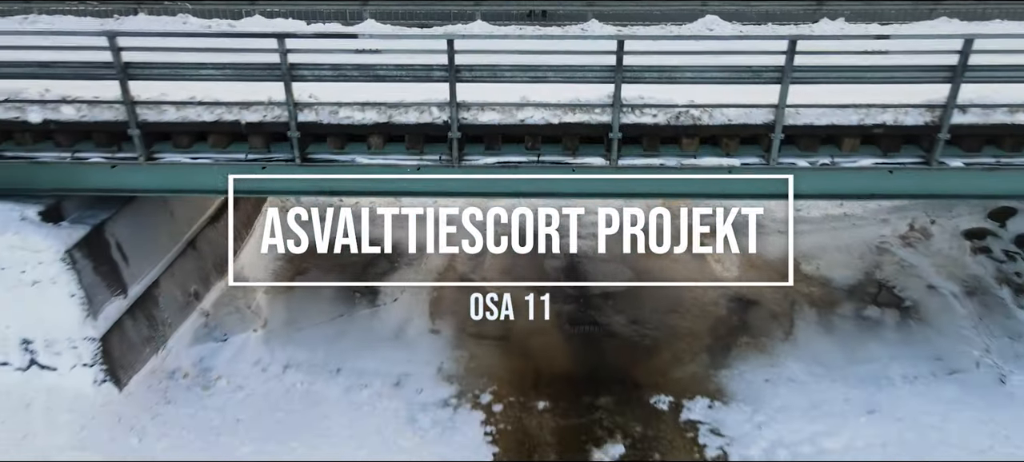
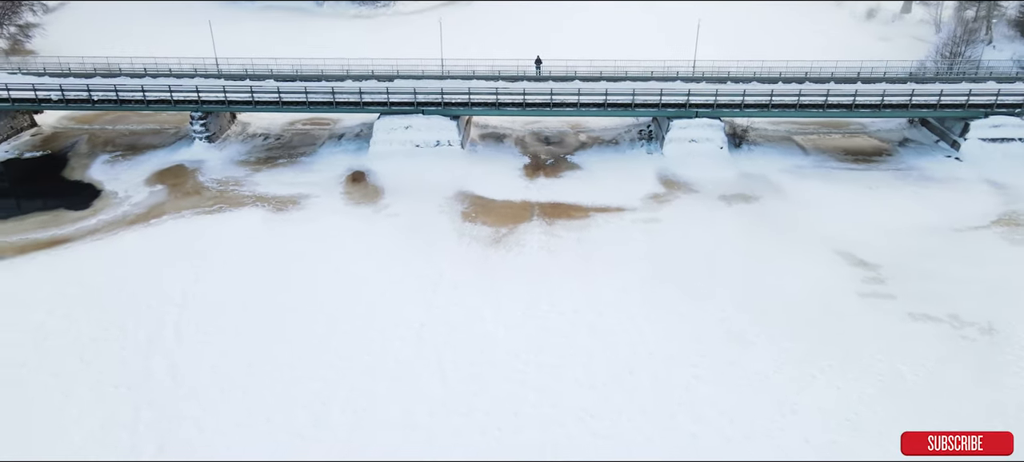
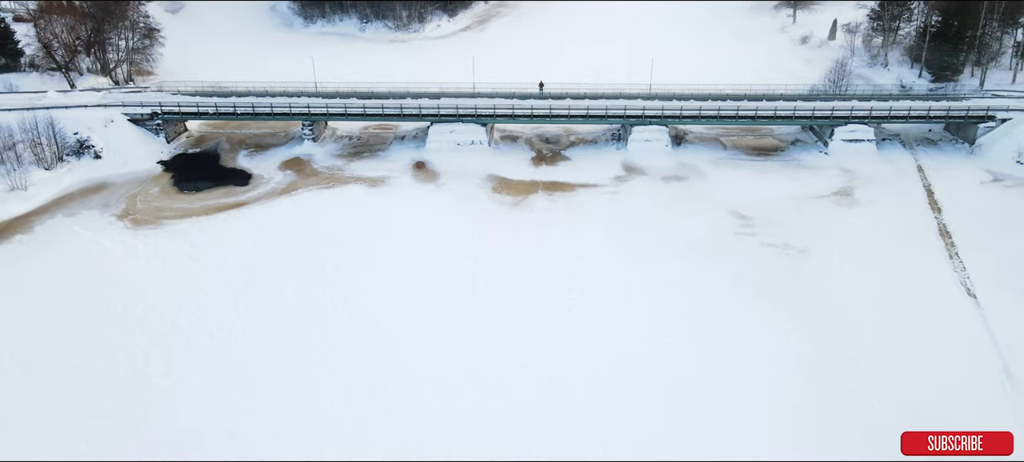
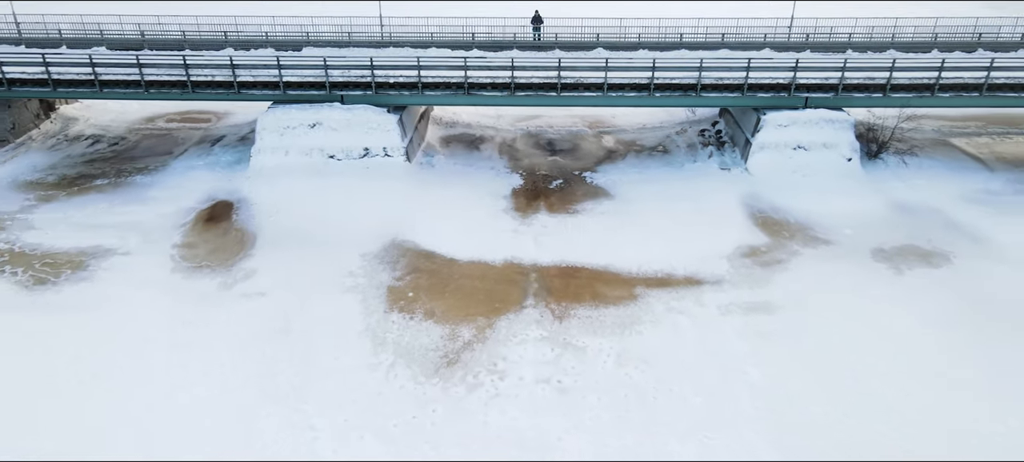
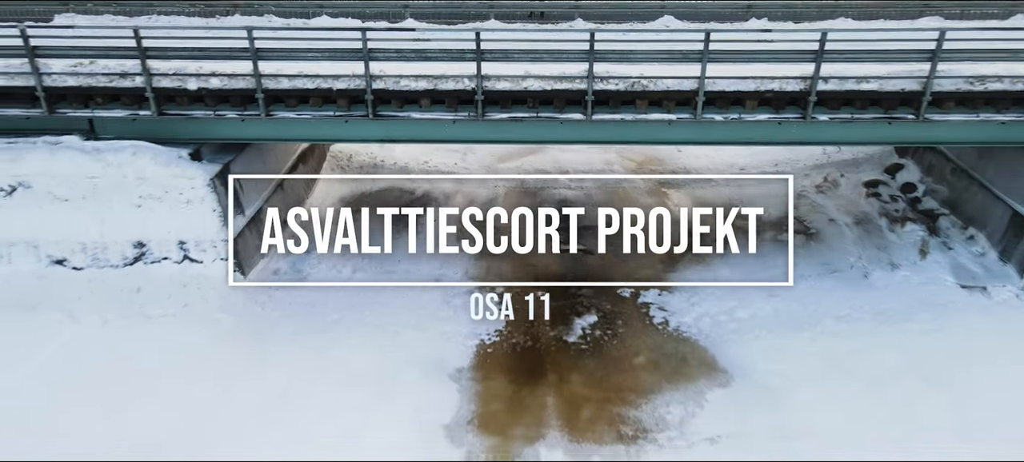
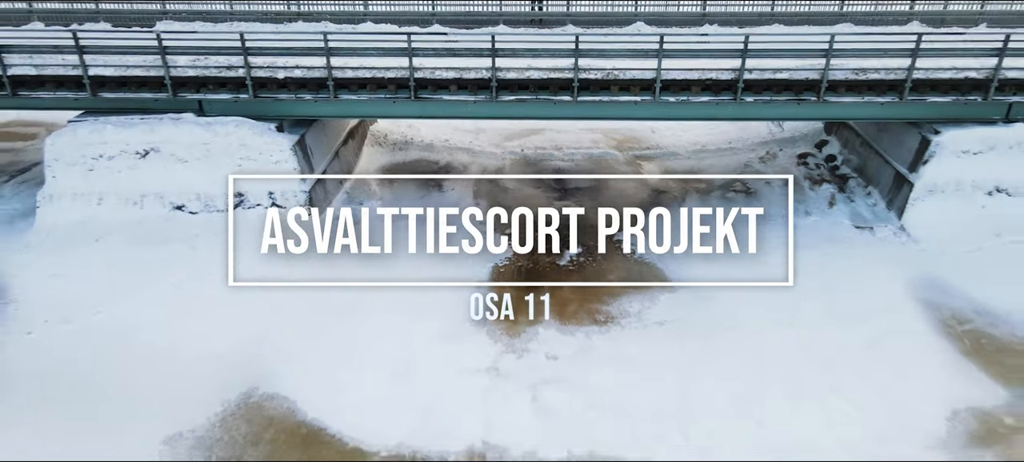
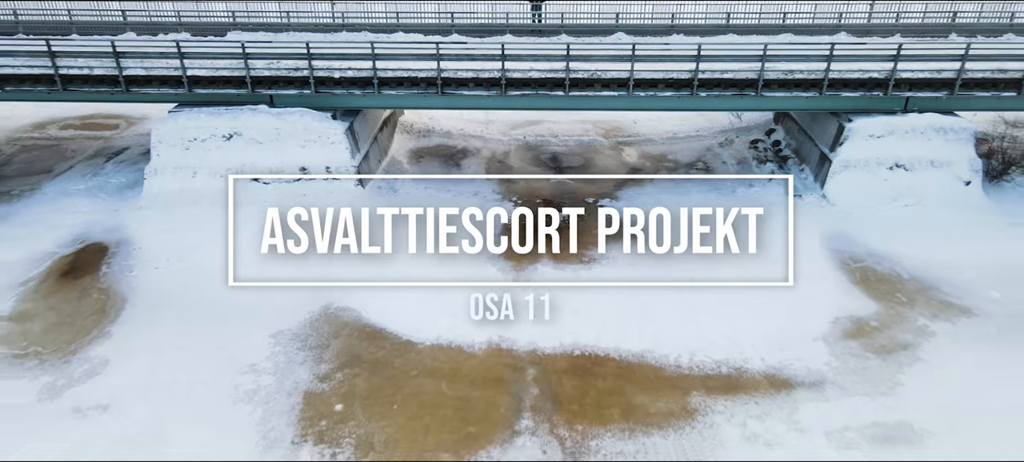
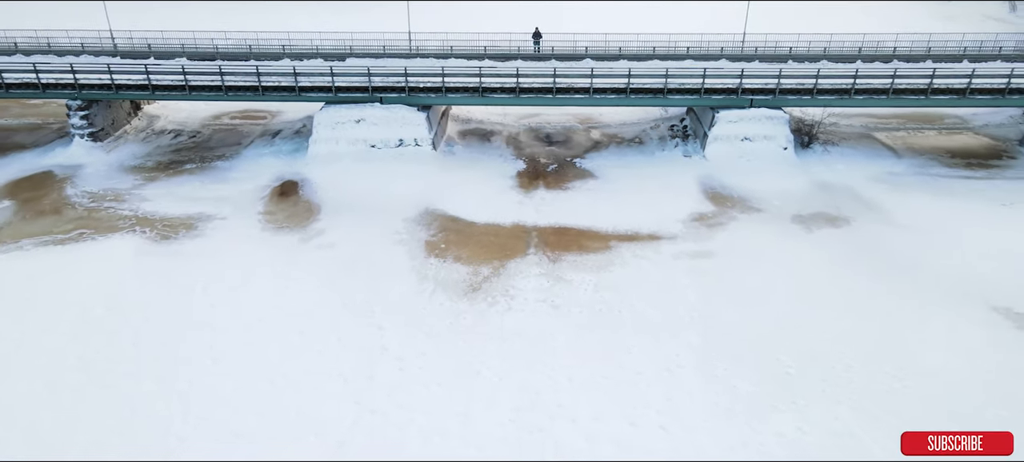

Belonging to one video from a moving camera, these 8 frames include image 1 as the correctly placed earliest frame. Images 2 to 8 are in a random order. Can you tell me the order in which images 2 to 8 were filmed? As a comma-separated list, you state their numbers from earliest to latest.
5, 6, 7, 4, 8, 2, 3
